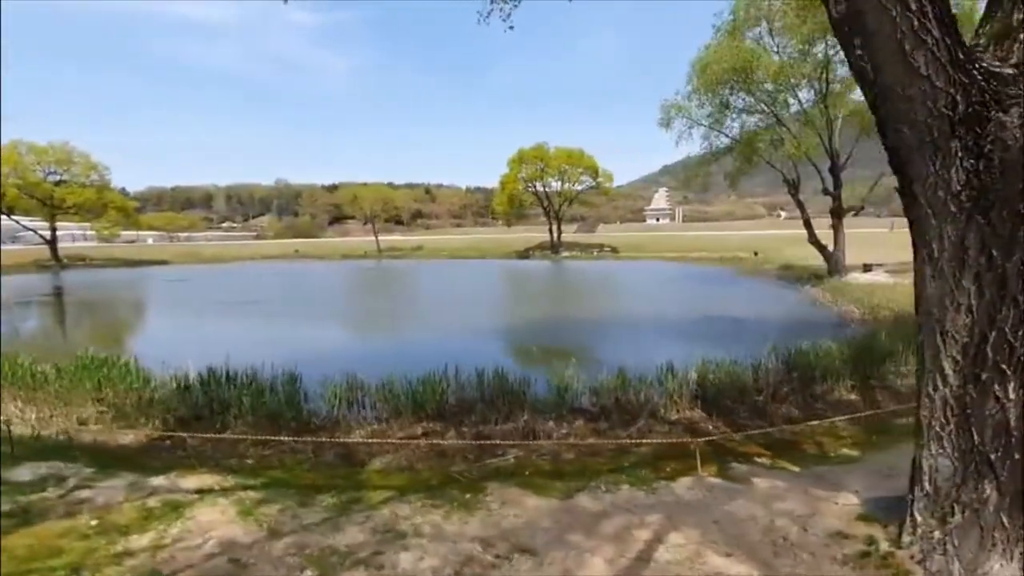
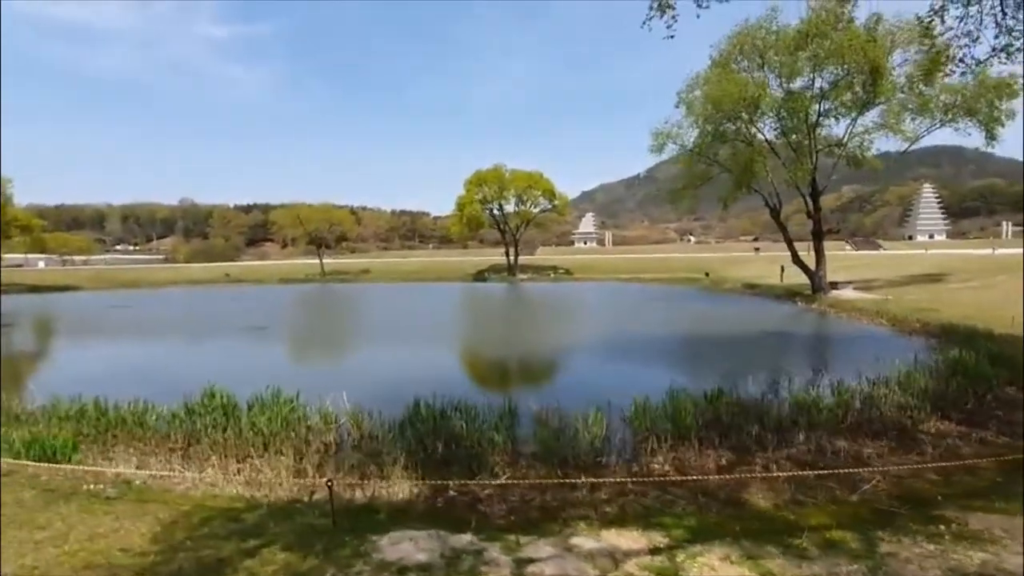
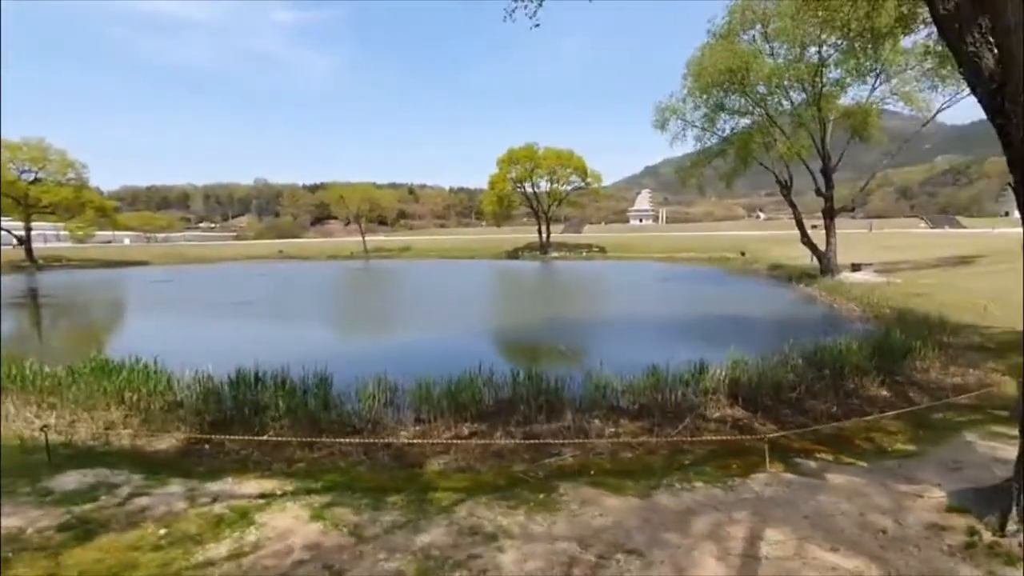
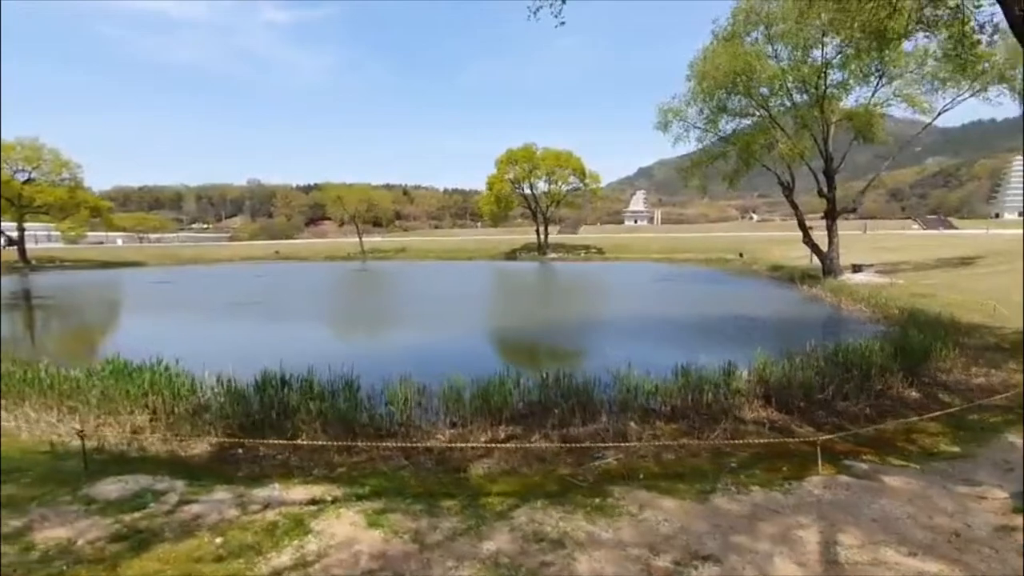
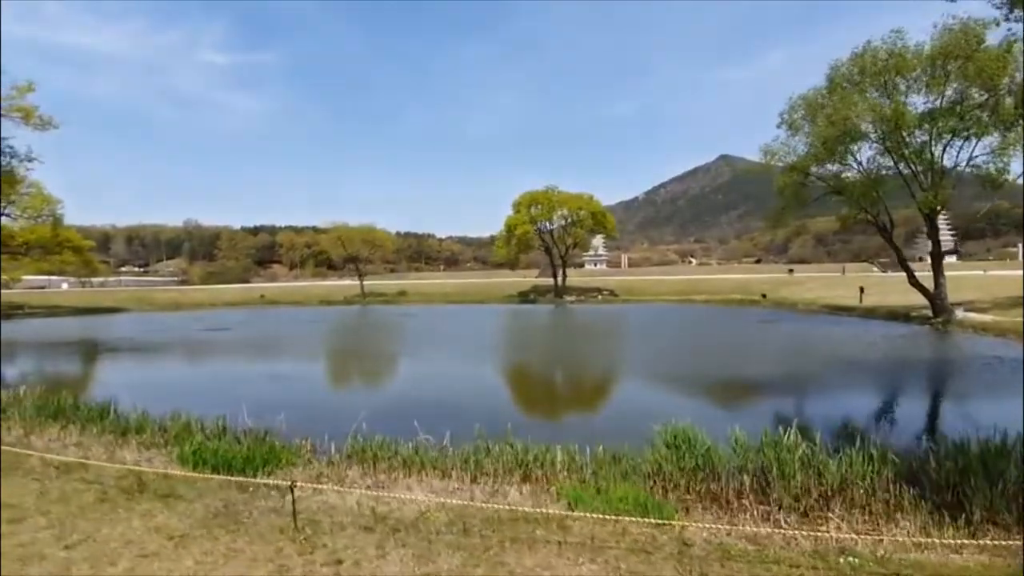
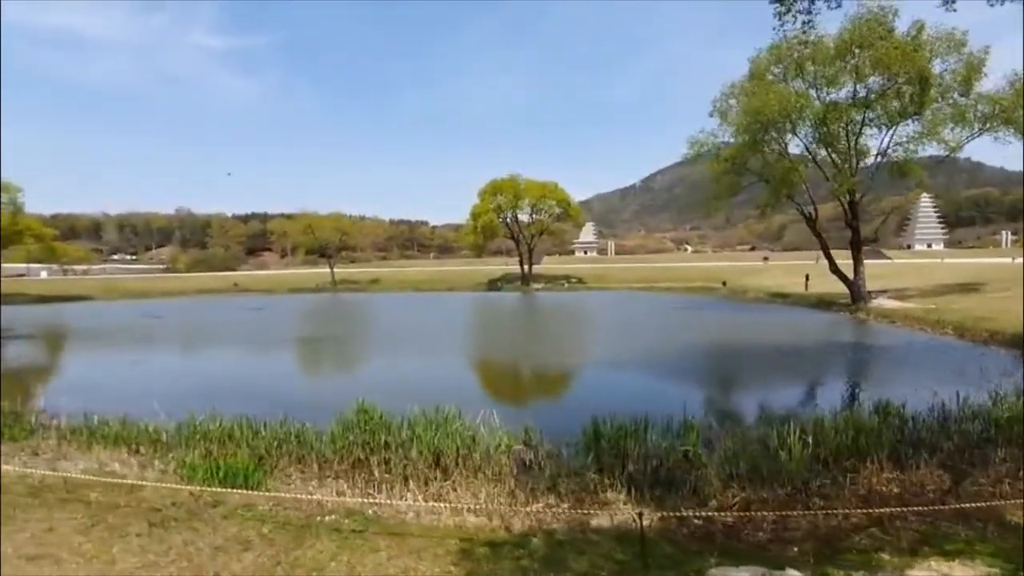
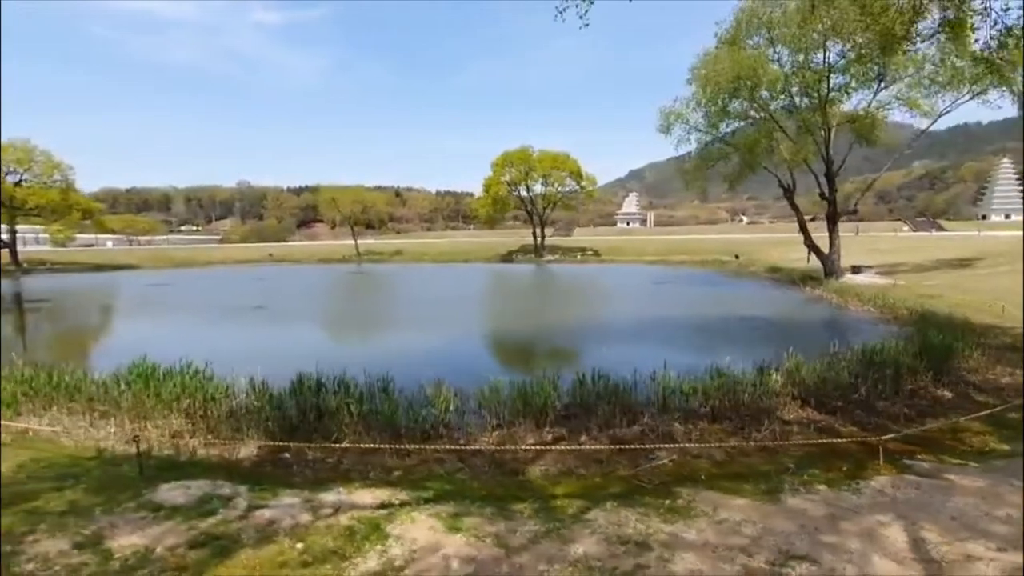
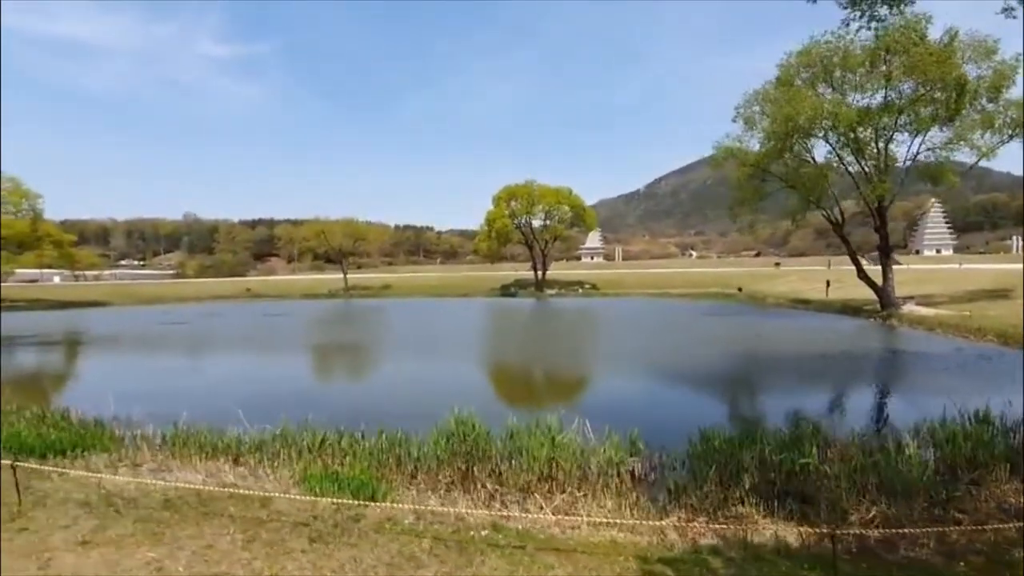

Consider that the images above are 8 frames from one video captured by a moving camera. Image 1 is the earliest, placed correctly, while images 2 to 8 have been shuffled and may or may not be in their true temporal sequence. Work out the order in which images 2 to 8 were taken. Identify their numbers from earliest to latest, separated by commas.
3, 4, 7, 2, 6, 8, 5
